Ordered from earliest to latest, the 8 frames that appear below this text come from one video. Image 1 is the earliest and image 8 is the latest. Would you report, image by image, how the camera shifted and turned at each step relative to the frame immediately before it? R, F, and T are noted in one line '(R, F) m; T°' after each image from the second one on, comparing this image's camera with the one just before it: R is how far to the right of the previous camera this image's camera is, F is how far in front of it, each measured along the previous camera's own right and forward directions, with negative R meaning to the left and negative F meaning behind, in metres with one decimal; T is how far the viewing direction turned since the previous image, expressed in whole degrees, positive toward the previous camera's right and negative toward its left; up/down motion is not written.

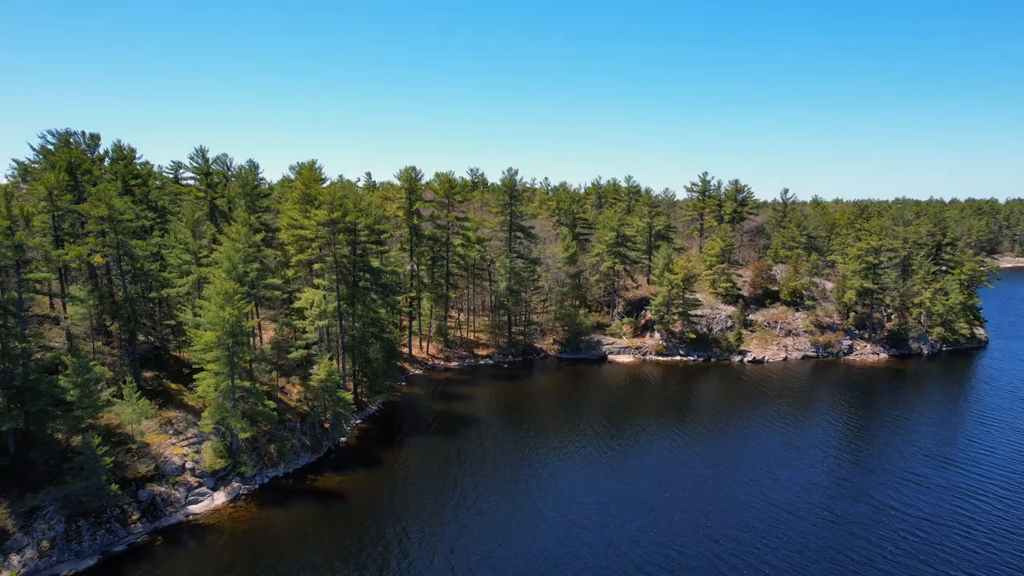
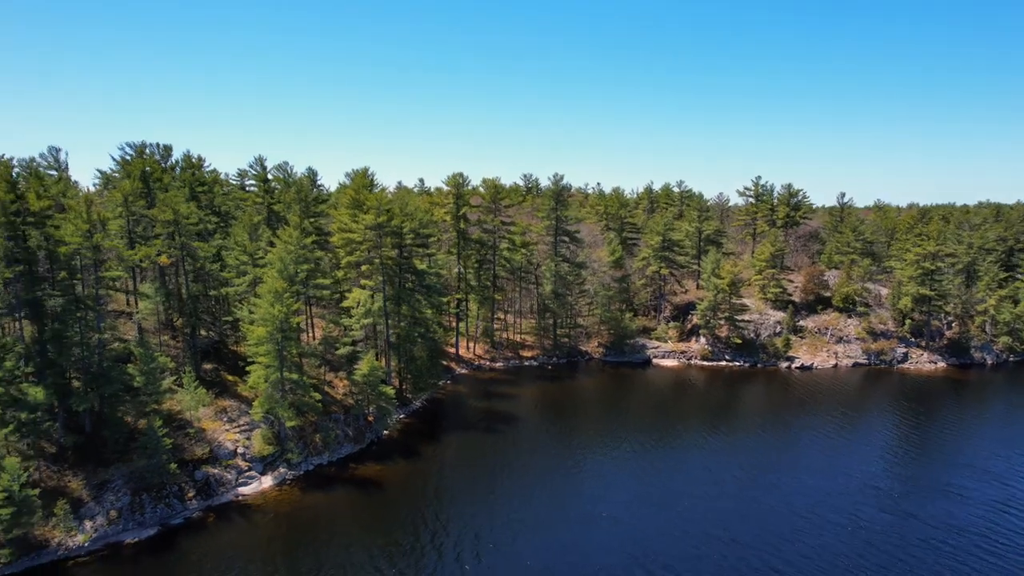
(+1.9, -1.3) m; -6°
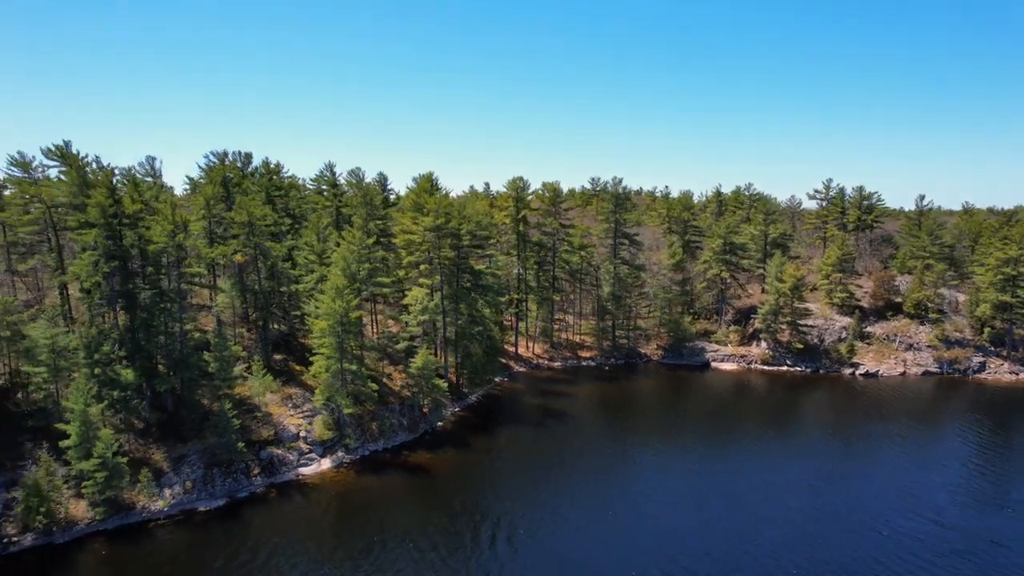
(+2.1, -1.4) m; -7°
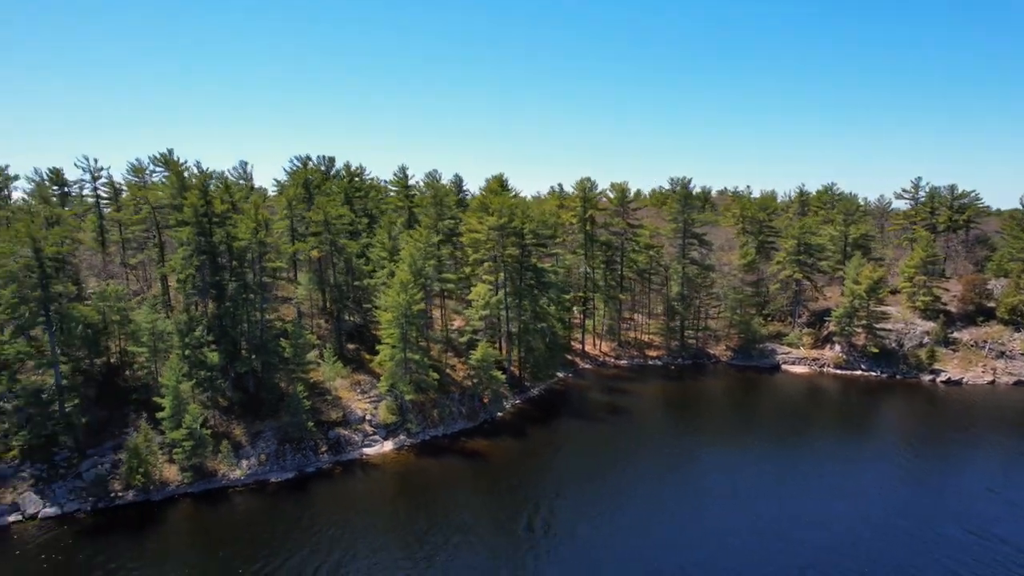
(+2.5, -1.5) m; -8°
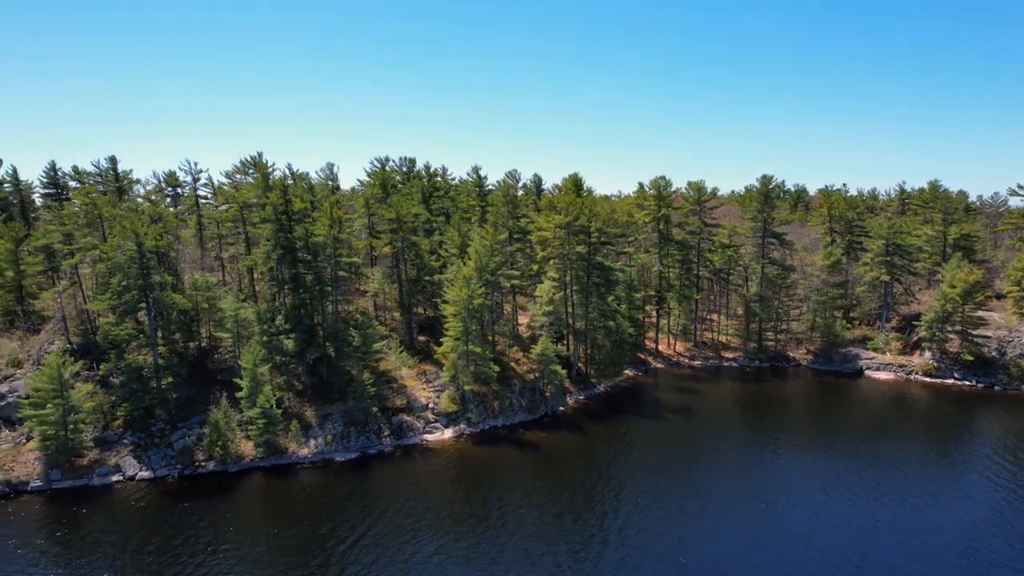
(+3.0, -0.9) m; -9°
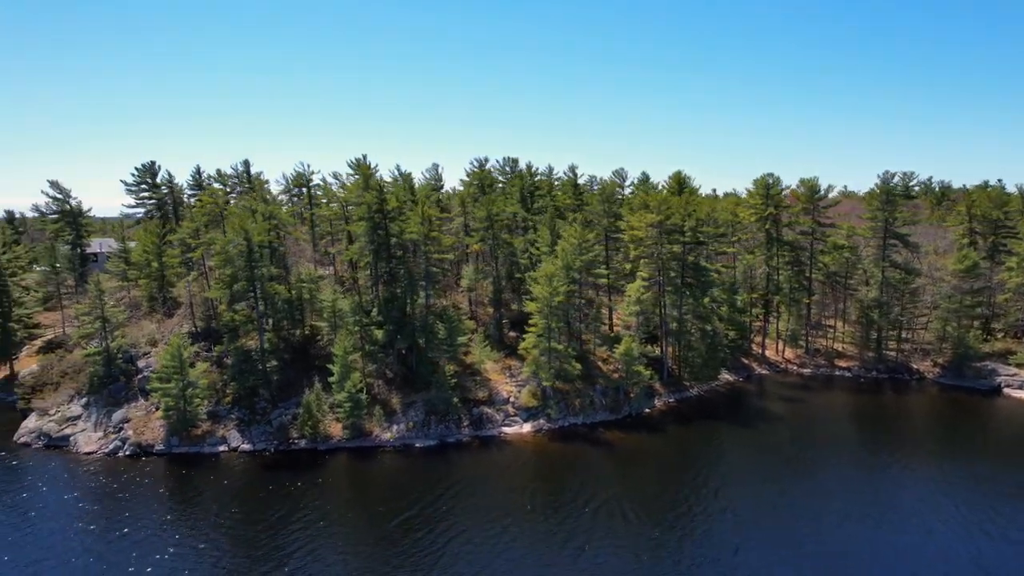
(+3.8, -0.2) m; -12°
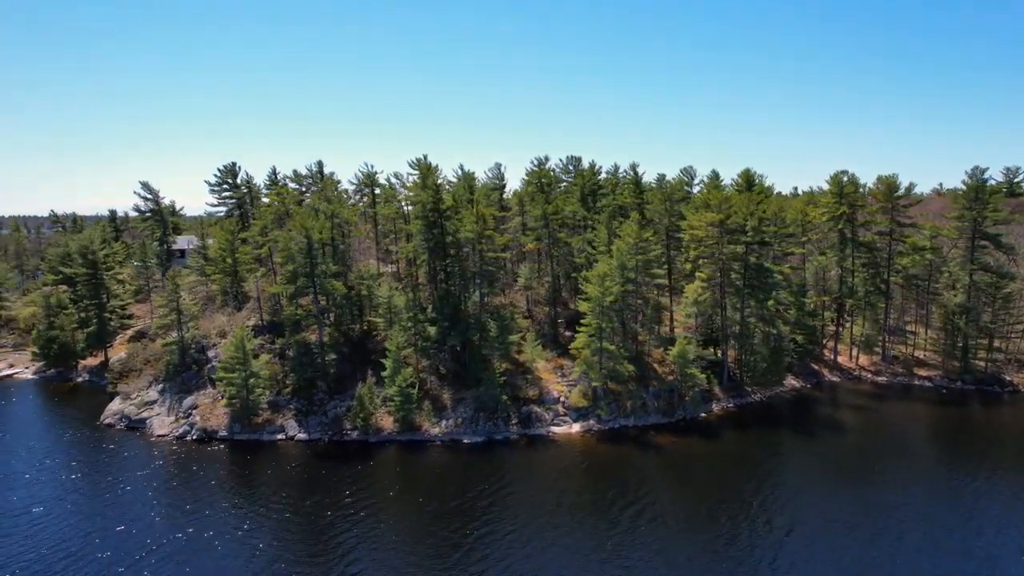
(+2.2, +0.1) m; -7°
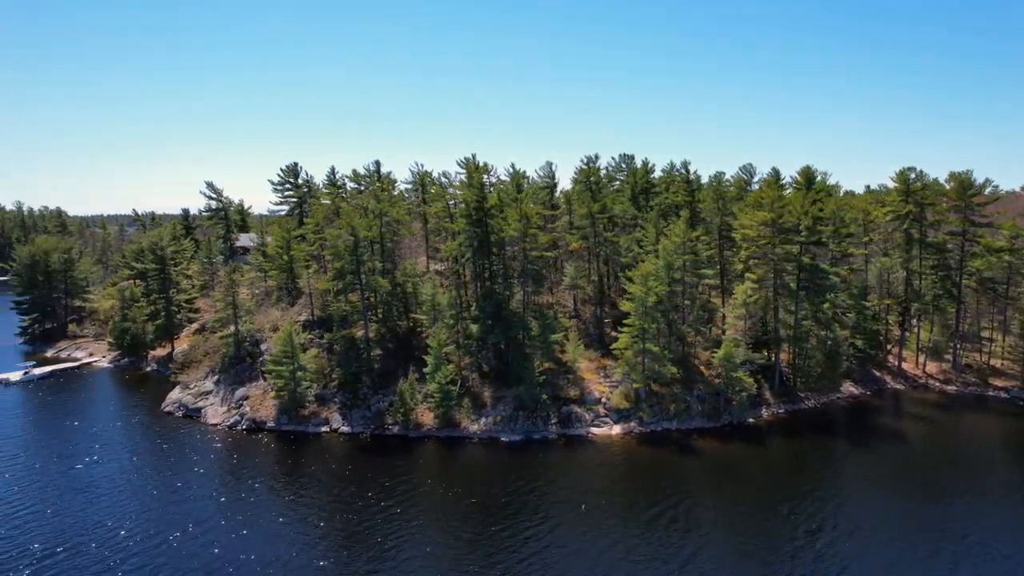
(+1.9, +0.2) m; -6°
